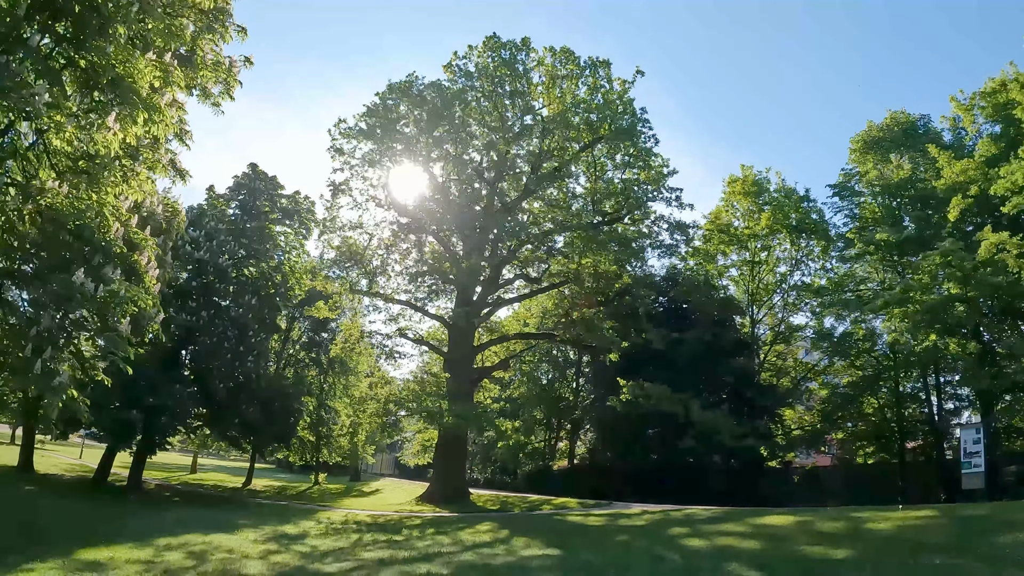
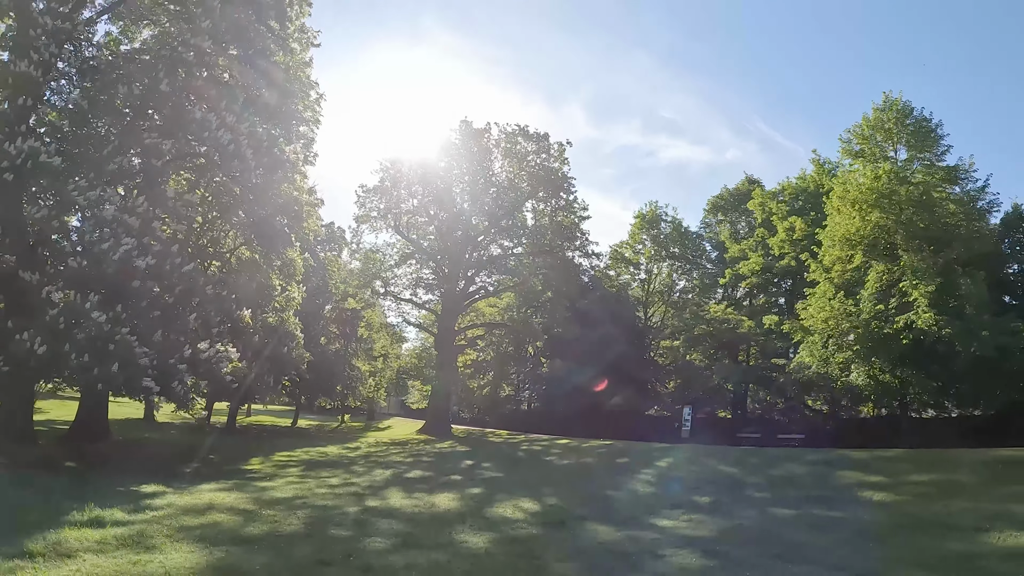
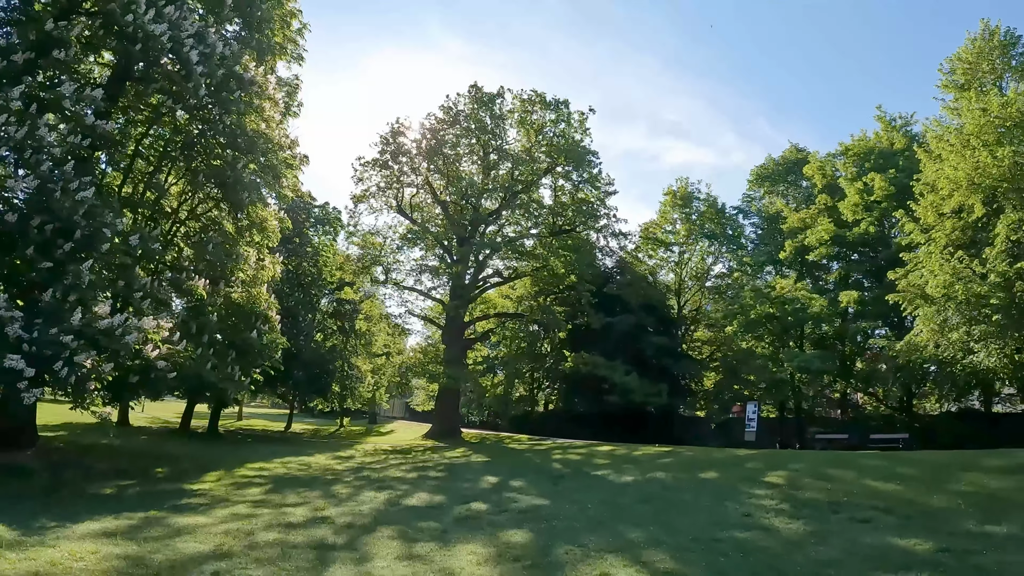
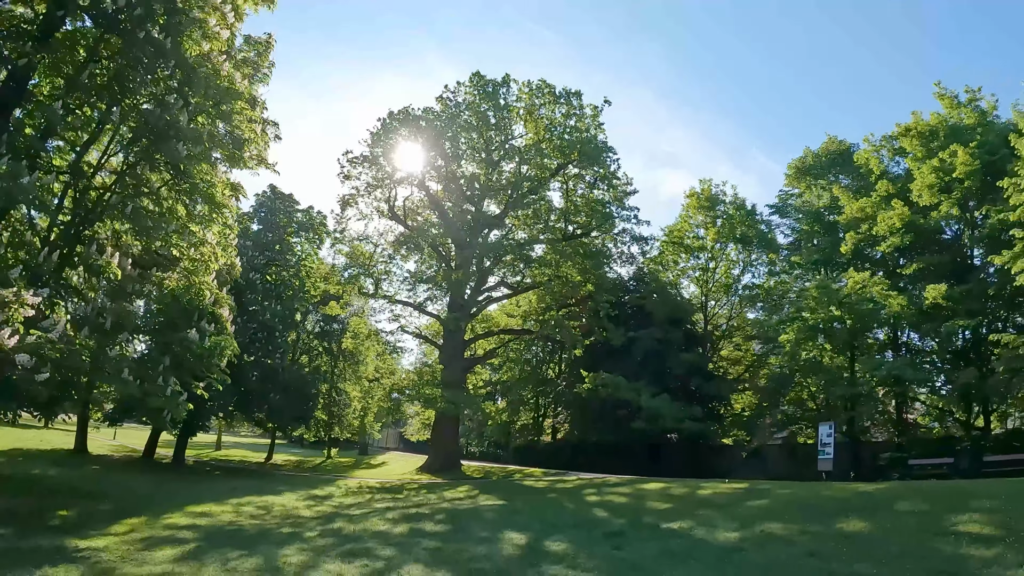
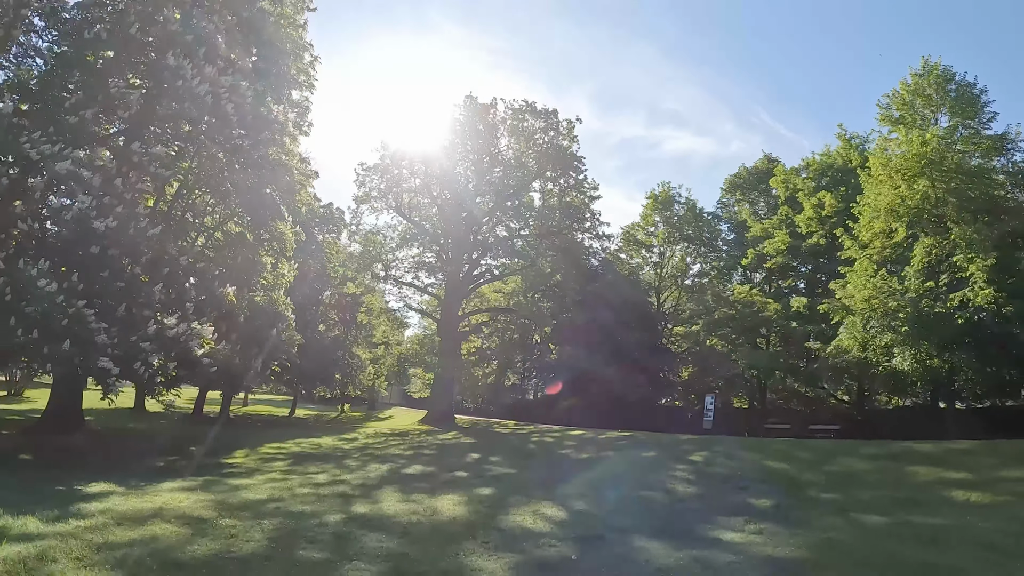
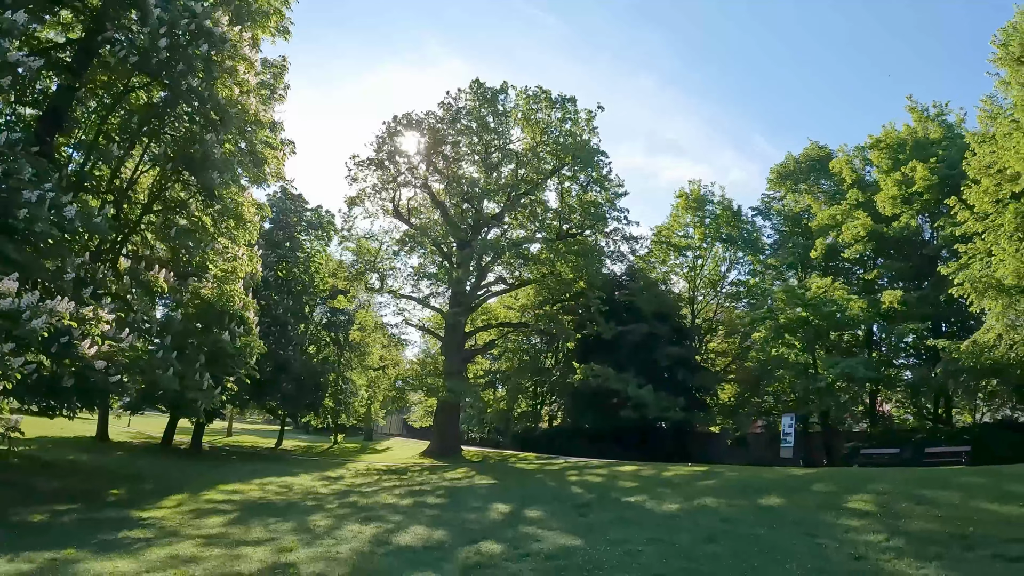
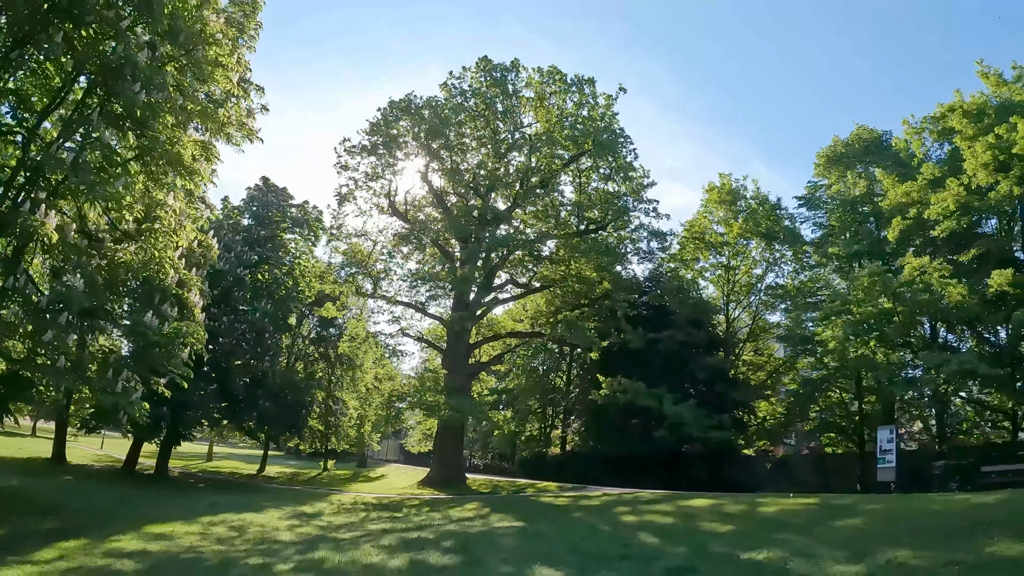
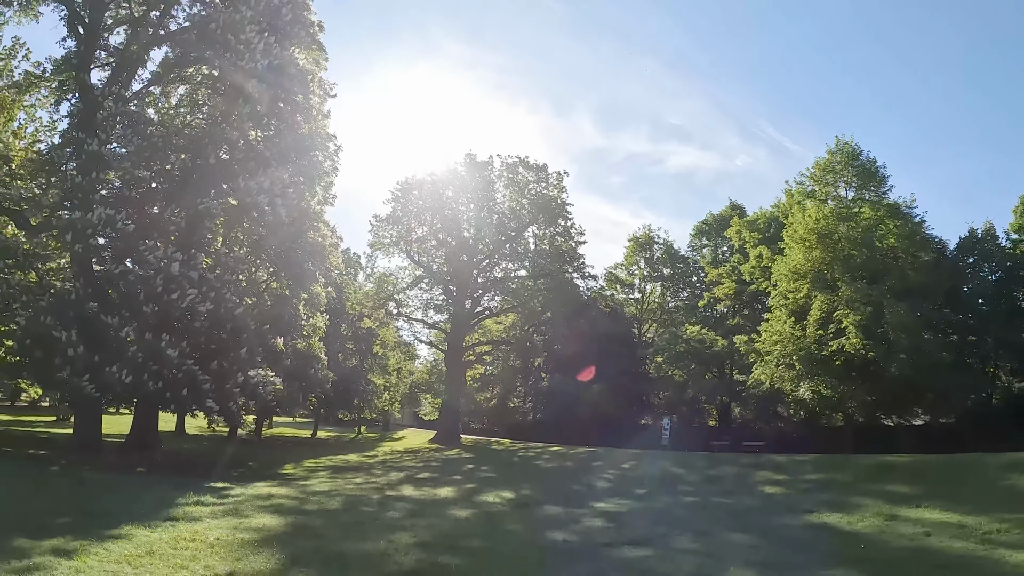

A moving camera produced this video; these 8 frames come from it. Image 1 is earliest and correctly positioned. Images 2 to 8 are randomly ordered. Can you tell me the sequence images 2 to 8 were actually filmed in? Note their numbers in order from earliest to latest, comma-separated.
7, 4, 6, 3, 5, 2, 8
